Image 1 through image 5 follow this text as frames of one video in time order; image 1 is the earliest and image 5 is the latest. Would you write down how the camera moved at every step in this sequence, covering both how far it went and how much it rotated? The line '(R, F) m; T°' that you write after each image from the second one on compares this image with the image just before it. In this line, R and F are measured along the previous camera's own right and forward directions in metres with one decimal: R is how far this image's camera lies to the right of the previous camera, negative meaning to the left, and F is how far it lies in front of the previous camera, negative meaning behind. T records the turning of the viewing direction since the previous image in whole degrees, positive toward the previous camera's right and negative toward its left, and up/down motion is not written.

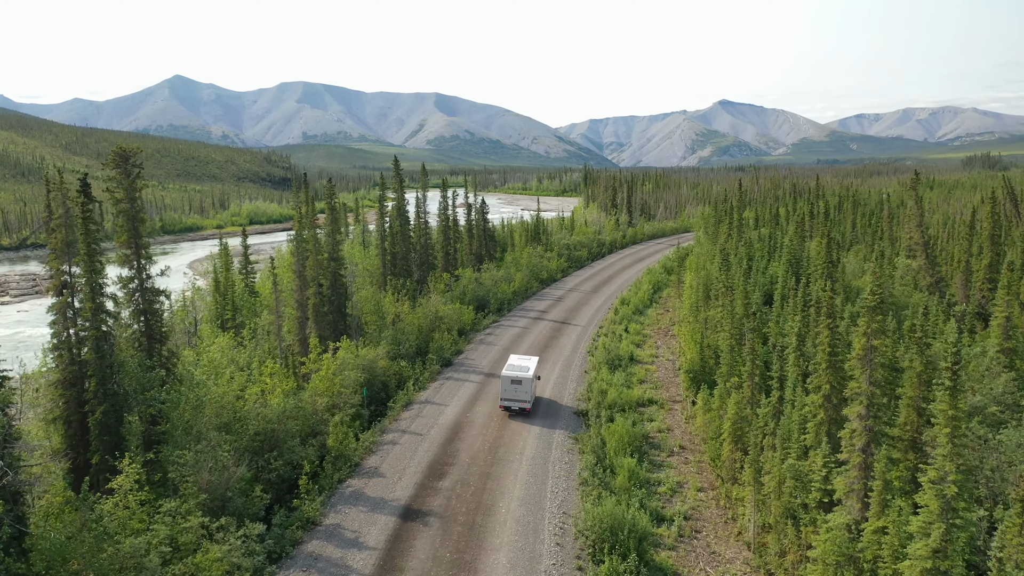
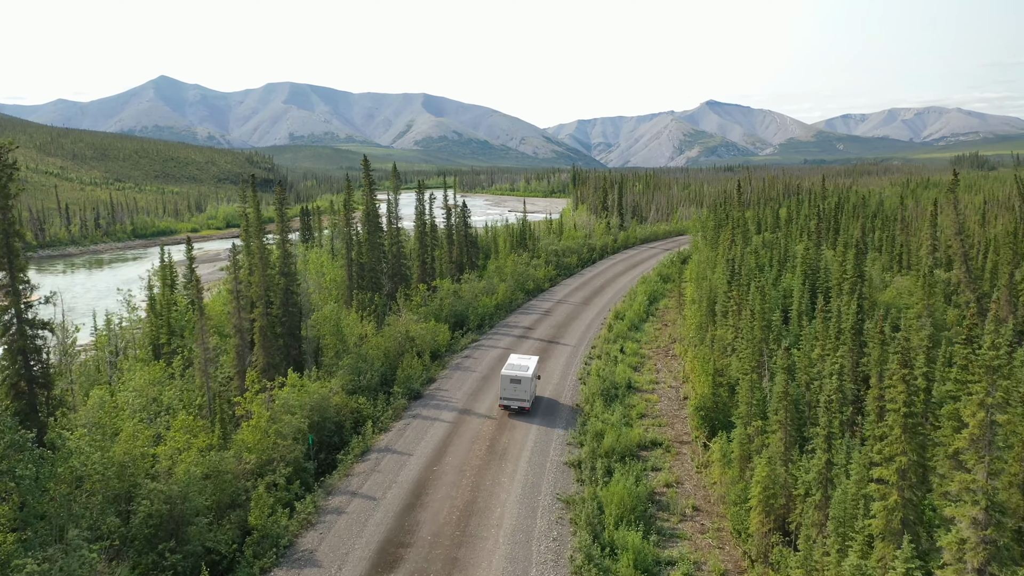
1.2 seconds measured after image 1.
(+0.6, +8.4) m; +1°
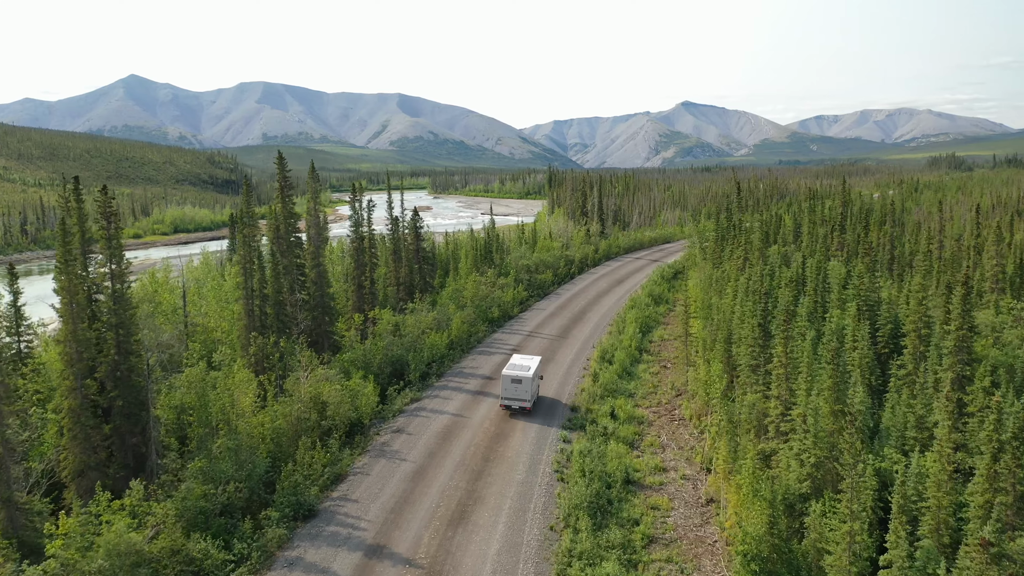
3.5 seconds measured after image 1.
(+1.6, +17.5) m; +2°
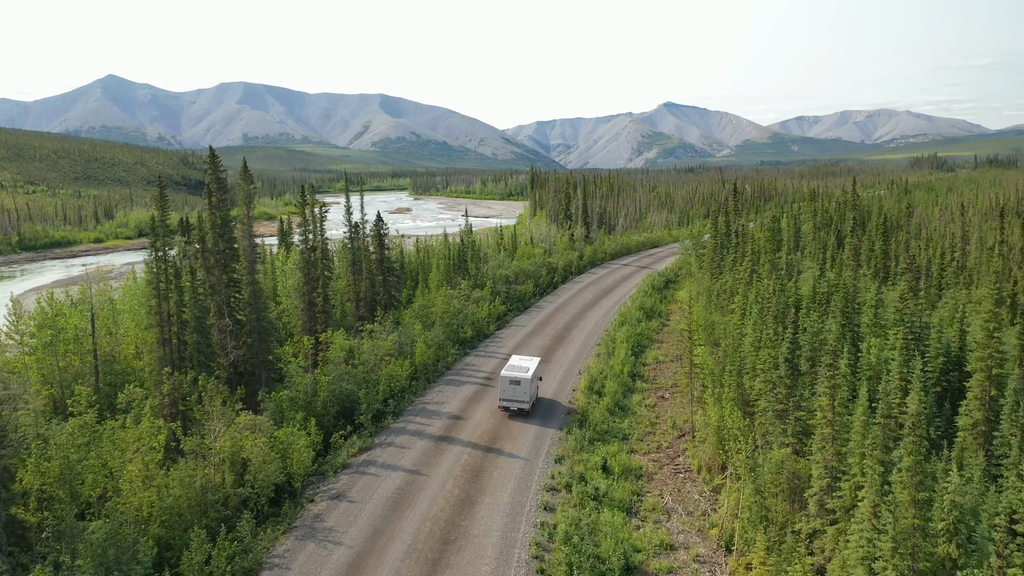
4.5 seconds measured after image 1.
(+0.7, +8.9) m; +1°
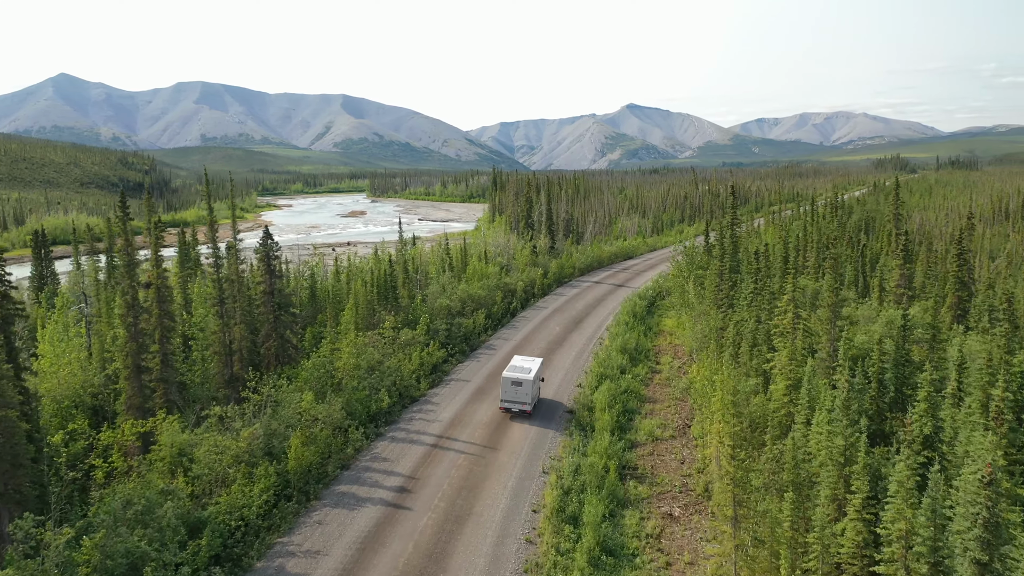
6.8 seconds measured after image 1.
(+1.7, +19.5) m; +3°
